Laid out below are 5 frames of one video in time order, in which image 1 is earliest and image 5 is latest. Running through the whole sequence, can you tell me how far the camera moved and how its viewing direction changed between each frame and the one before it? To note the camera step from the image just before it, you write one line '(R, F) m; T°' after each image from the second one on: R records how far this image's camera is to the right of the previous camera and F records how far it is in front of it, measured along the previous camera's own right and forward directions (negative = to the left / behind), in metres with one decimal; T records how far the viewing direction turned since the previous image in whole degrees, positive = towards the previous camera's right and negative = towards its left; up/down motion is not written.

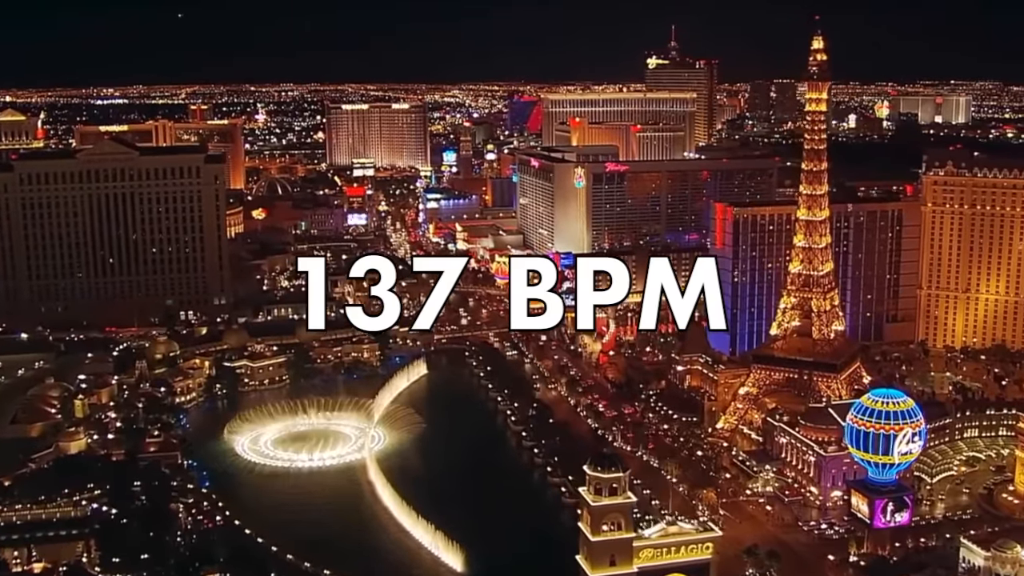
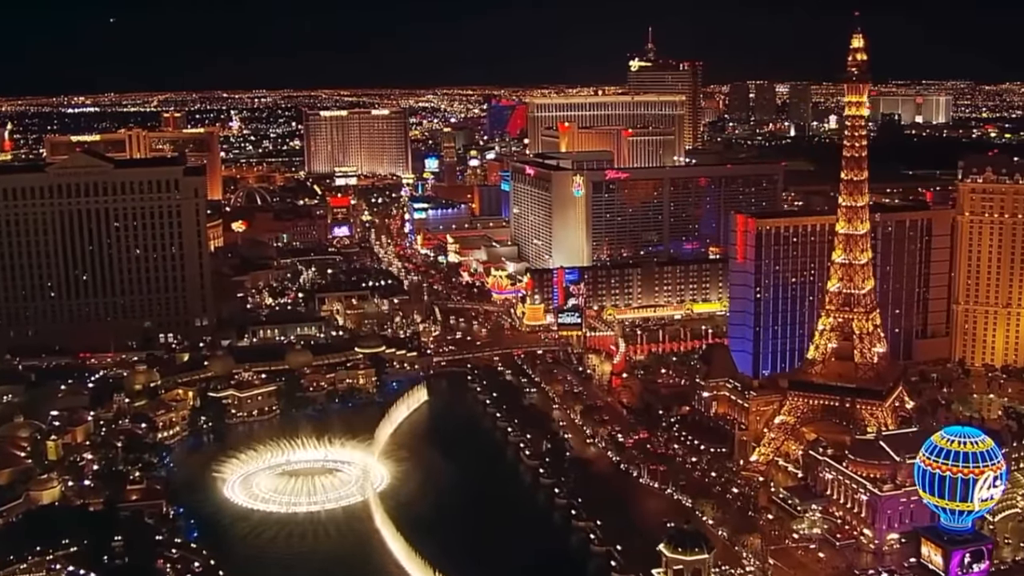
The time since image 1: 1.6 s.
(-1.1, +3.0) m; +1°
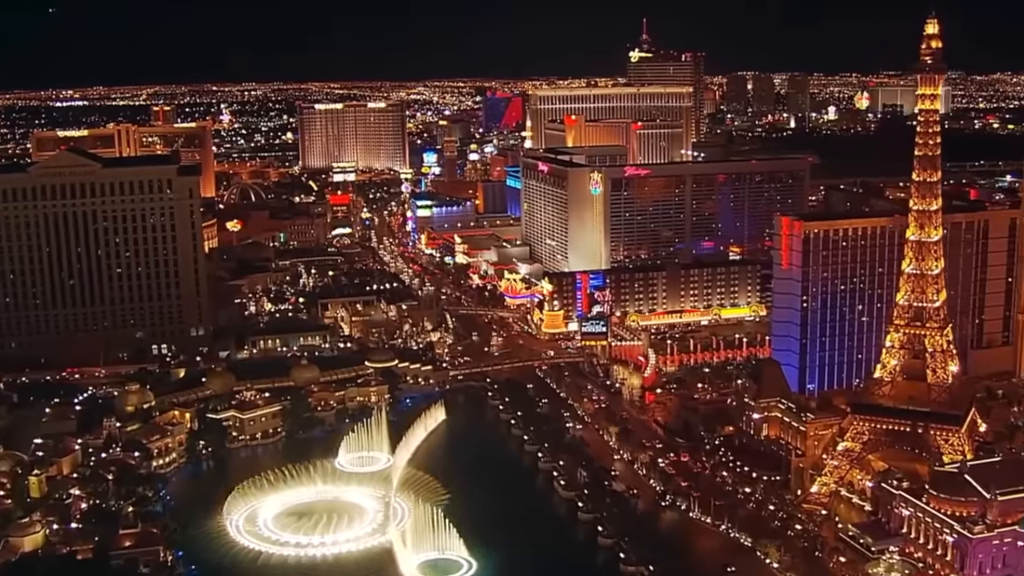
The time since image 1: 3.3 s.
(-1.2, +3.3) m; 0°
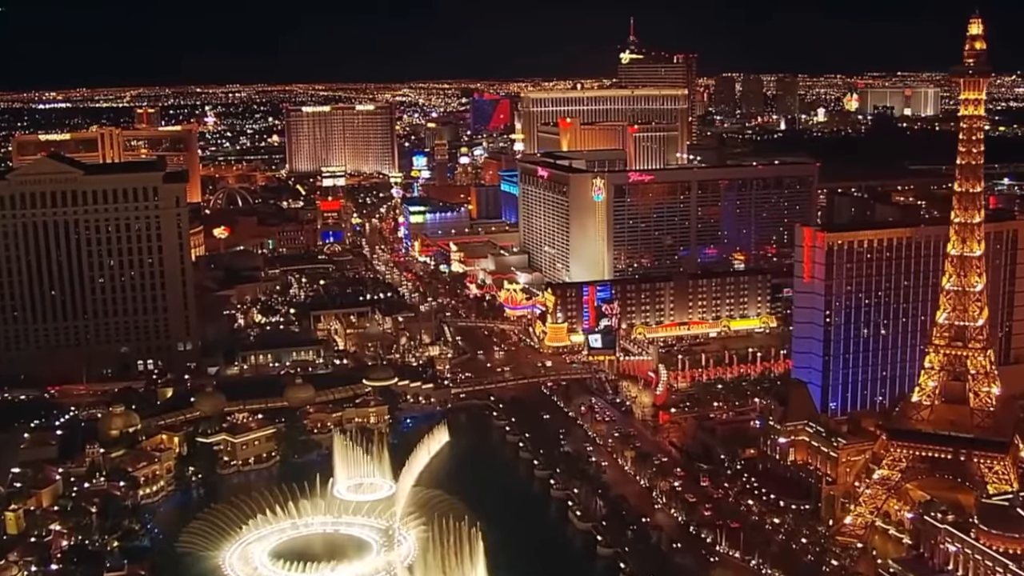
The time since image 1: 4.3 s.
(-0.7, +2.0) m; +1°
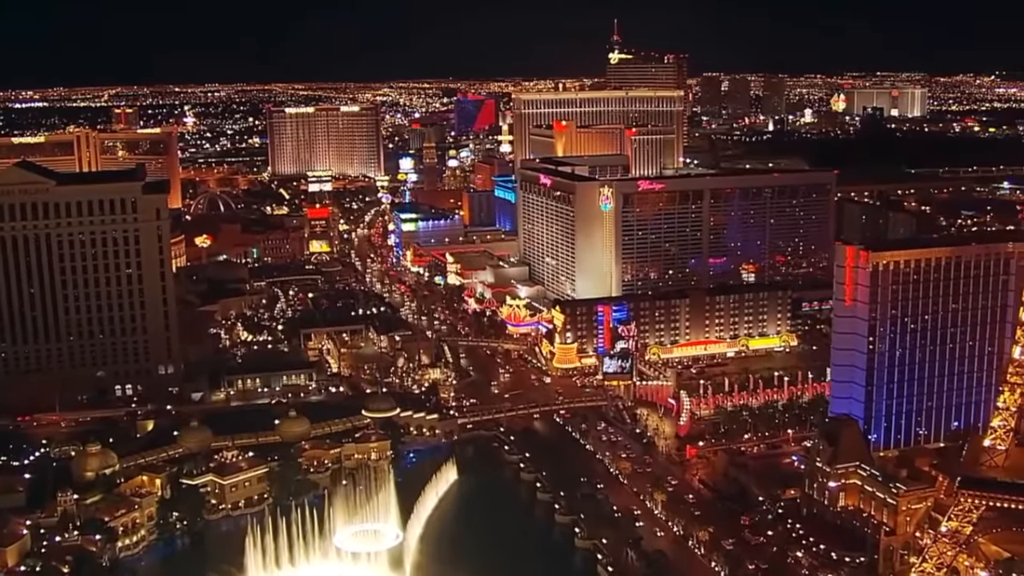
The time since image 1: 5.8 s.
(-1.0, +3.1) m; +1°
